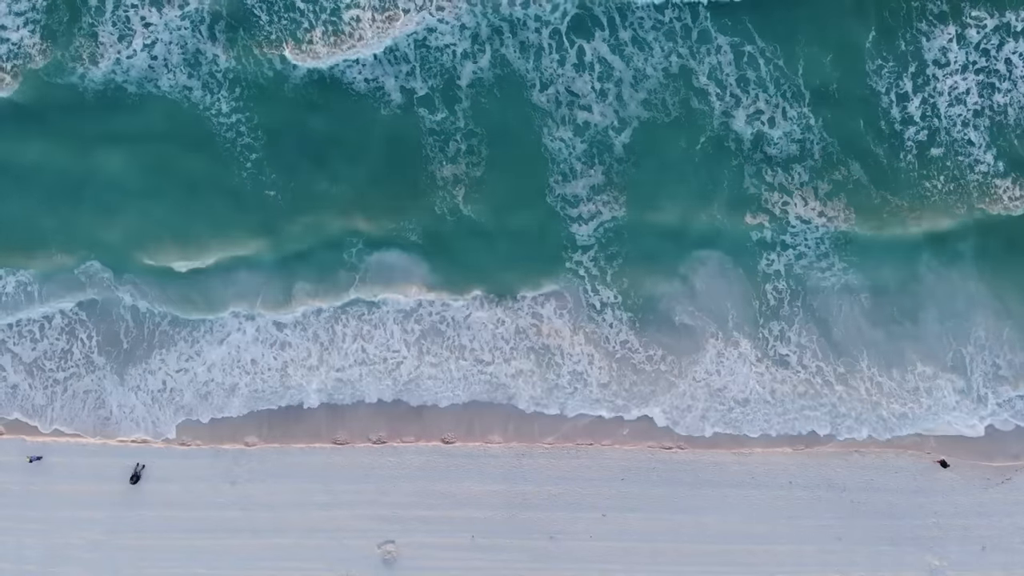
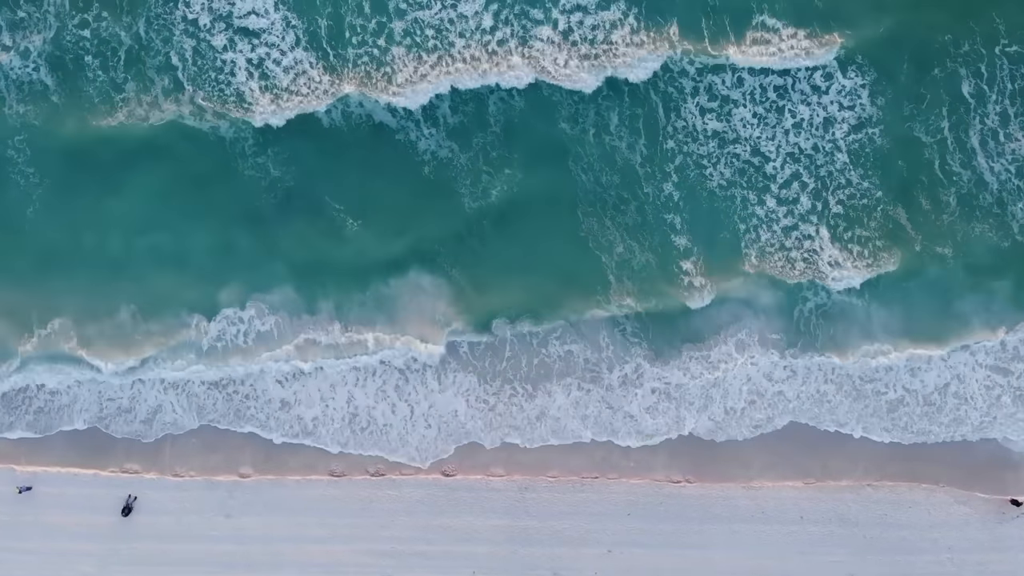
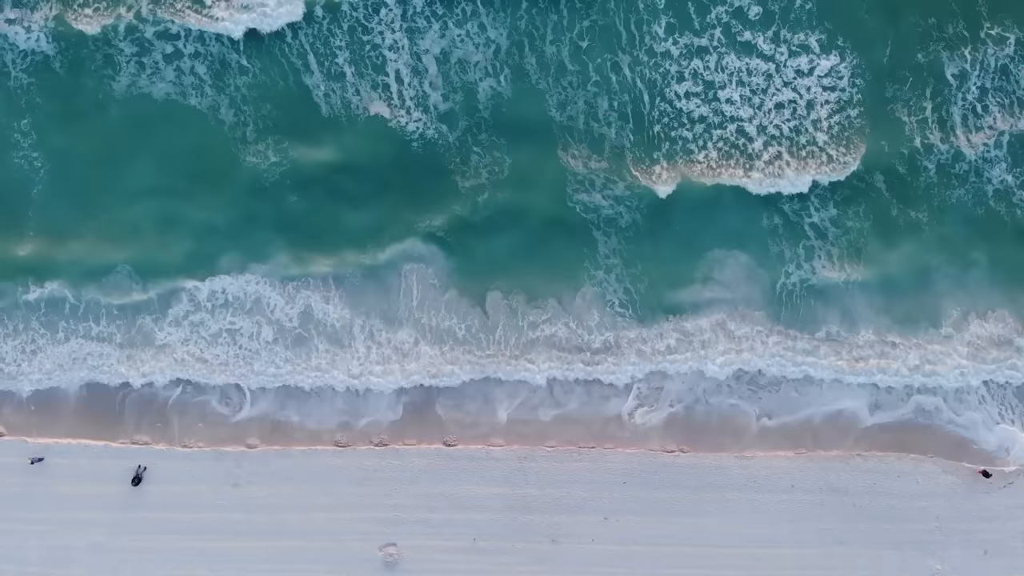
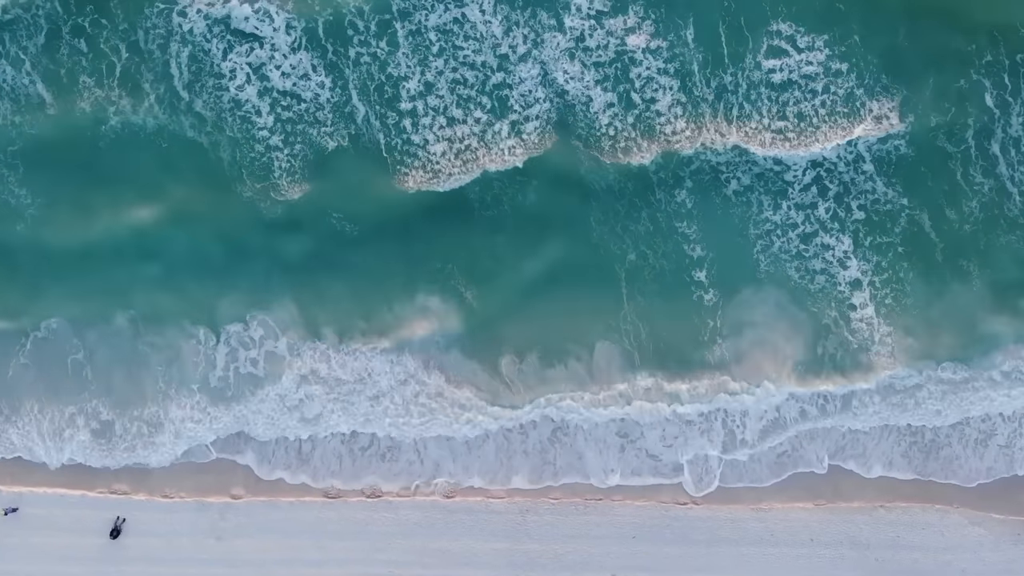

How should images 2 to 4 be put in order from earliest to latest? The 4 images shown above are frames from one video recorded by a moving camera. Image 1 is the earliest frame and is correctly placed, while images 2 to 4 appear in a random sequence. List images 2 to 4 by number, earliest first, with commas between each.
3, 2, 4
